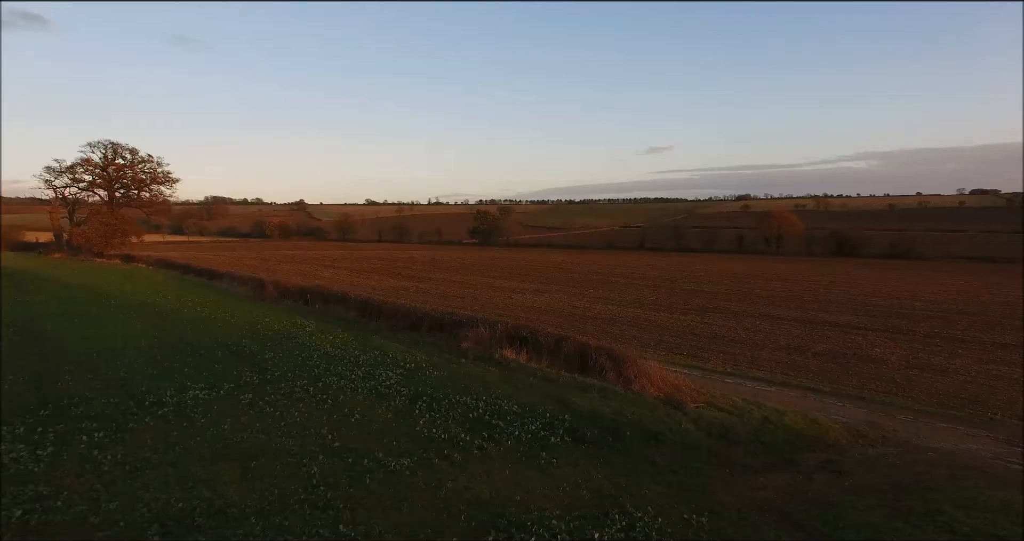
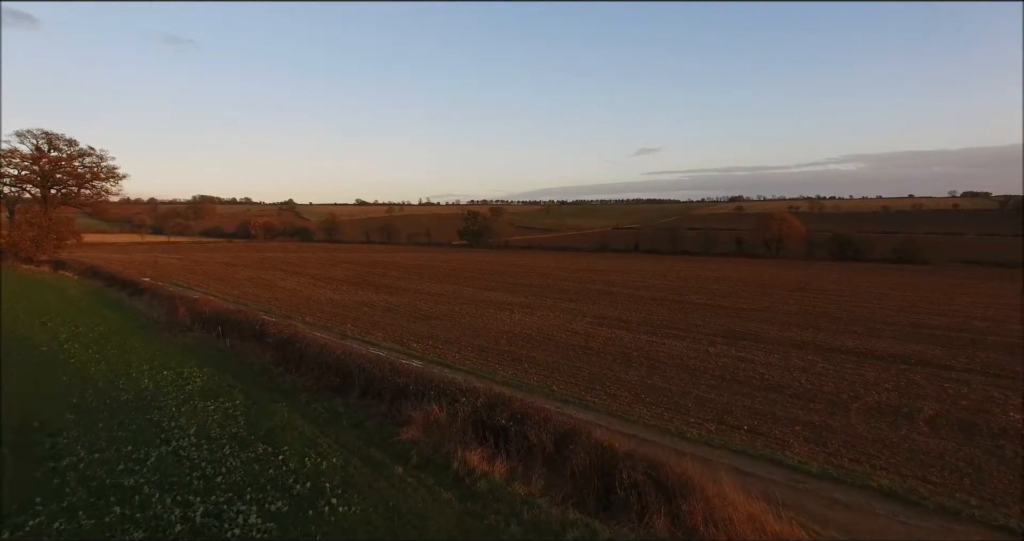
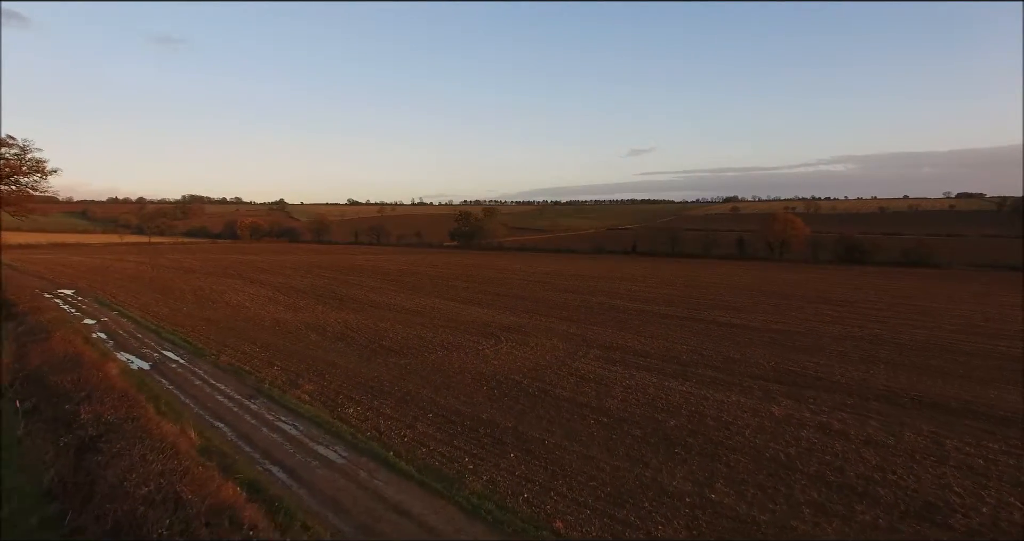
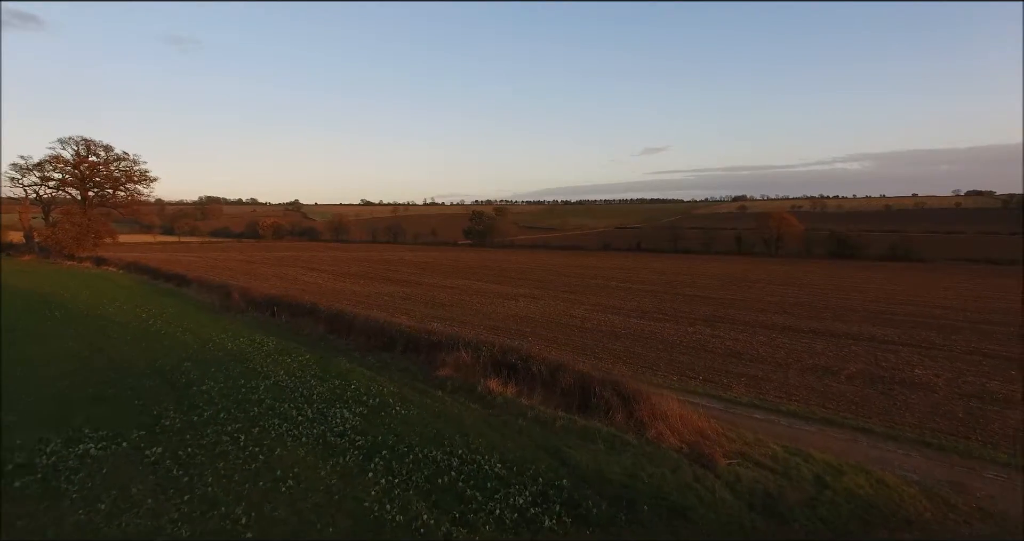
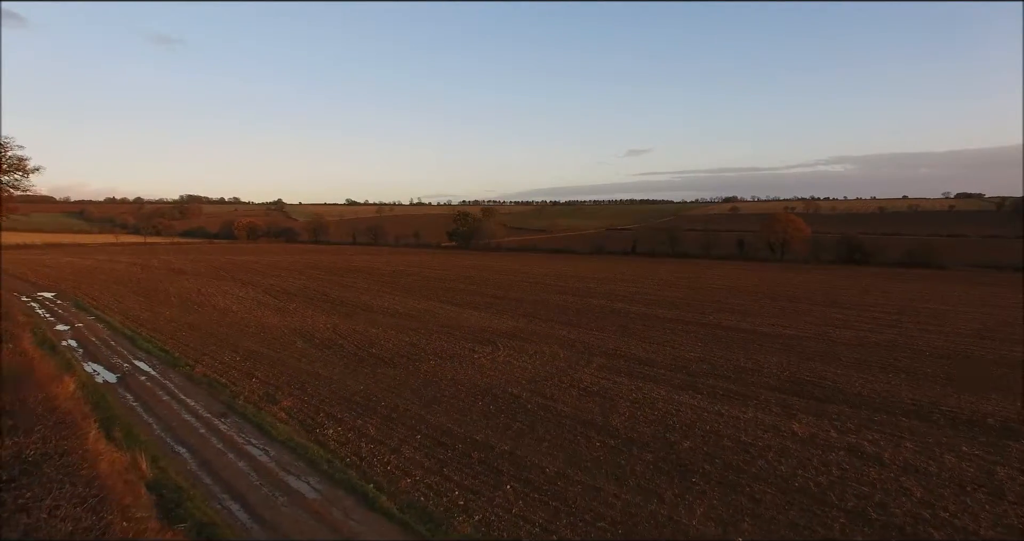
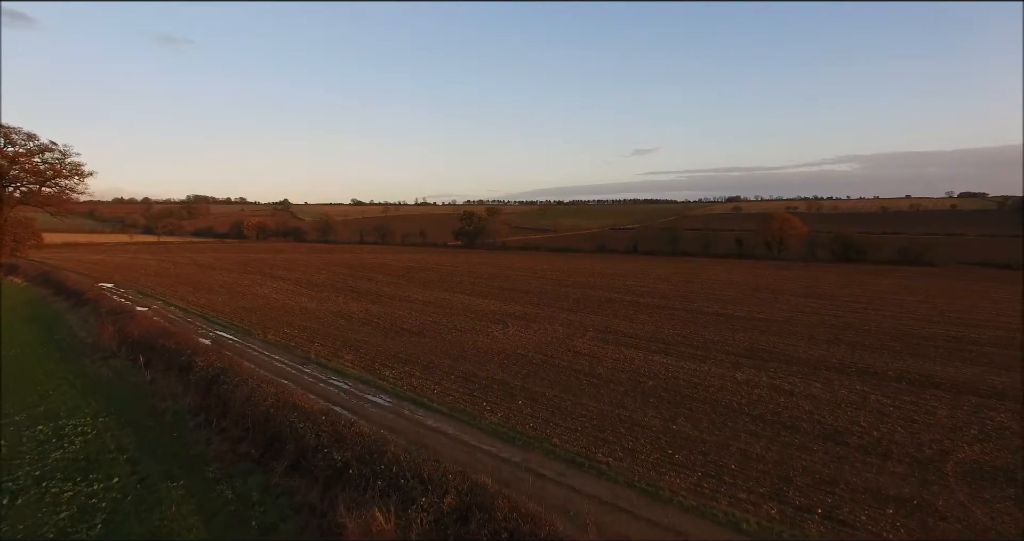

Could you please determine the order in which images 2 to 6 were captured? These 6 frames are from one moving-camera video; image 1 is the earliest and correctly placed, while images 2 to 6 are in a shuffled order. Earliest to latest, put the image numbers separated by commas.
4, 2, 6, 3, 5
